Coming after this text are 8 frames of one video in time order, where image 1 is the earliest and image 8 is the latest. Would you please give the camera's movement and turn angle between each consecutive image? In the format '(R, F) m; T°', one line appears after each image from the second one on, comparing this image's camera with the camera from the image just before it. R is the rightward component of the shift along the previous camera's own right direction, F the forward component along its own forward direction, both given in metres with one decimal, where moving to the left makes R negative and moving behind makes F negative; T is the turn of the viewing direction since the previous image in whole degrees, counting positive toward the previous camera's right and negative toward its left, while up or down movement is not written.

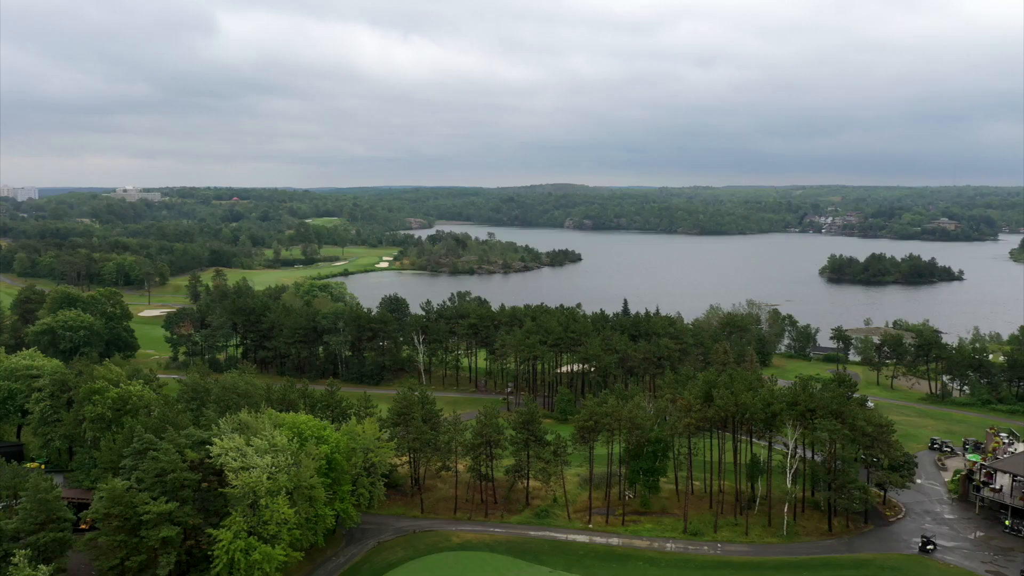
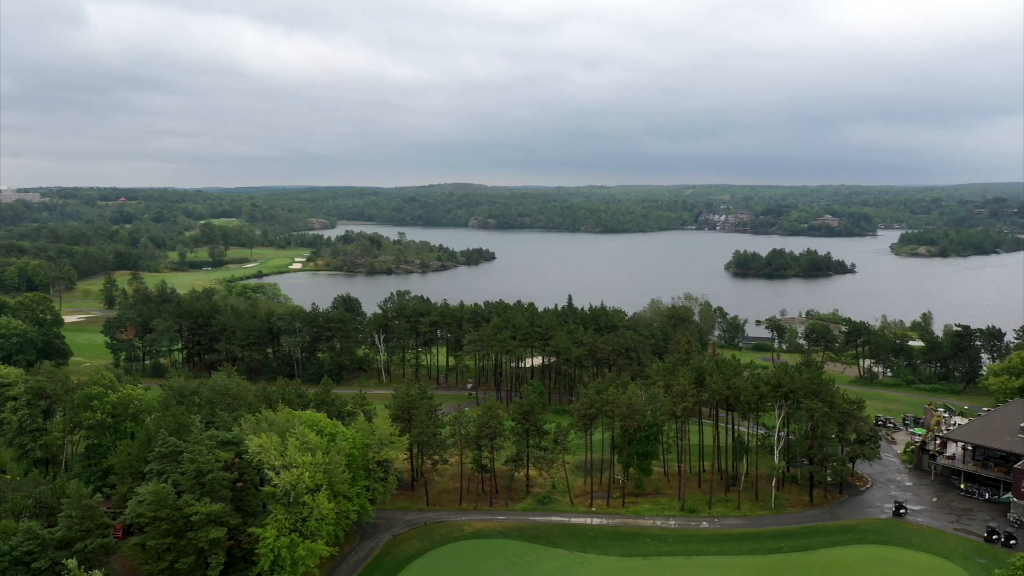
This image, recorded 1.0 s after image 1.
(-4.8, -0.9) m; +8°
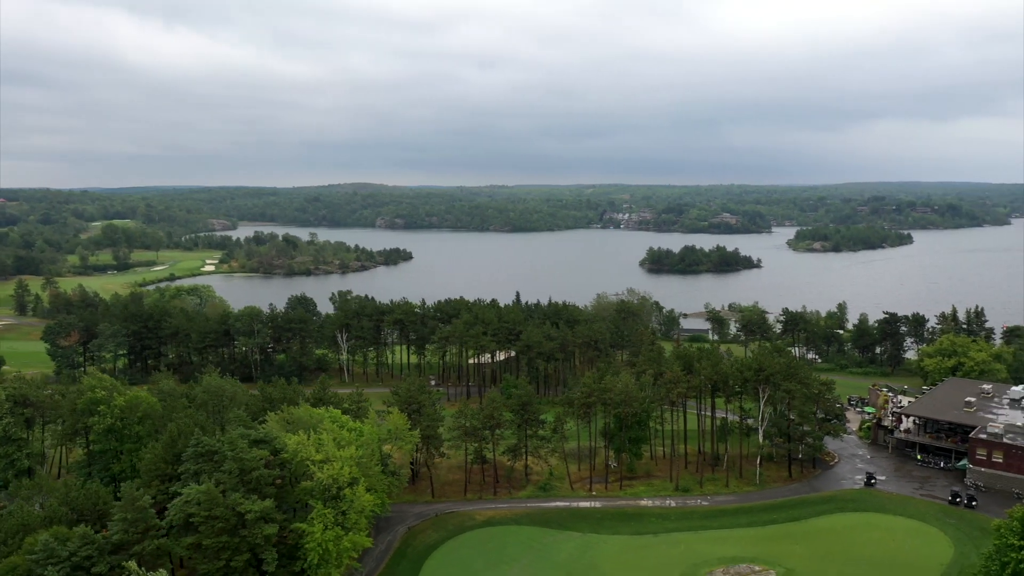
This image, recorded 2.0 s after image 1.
(-4.7, -0.9) m; +7°
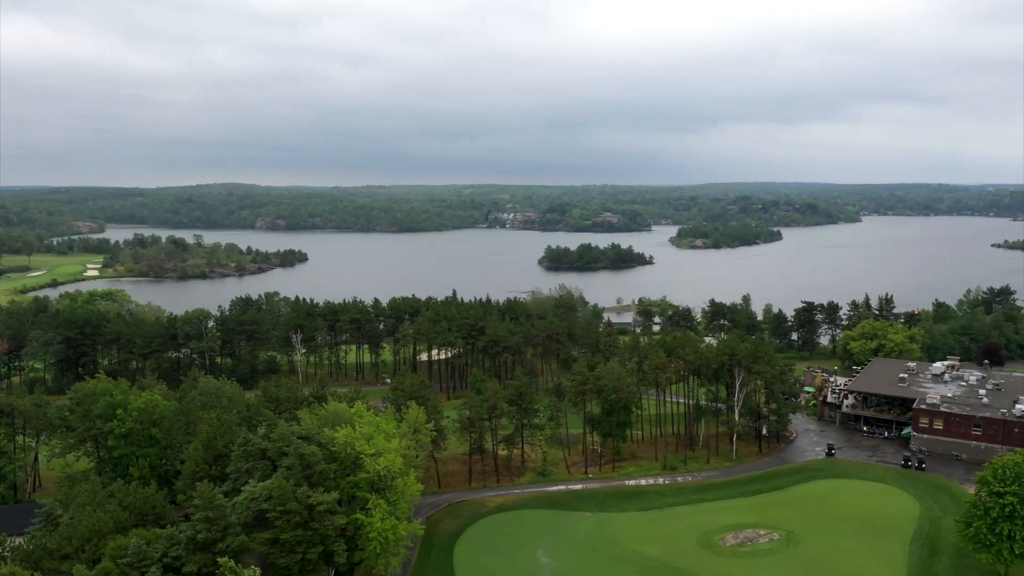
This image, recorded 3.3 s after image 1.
(-6.1, -1.1) m; +9°
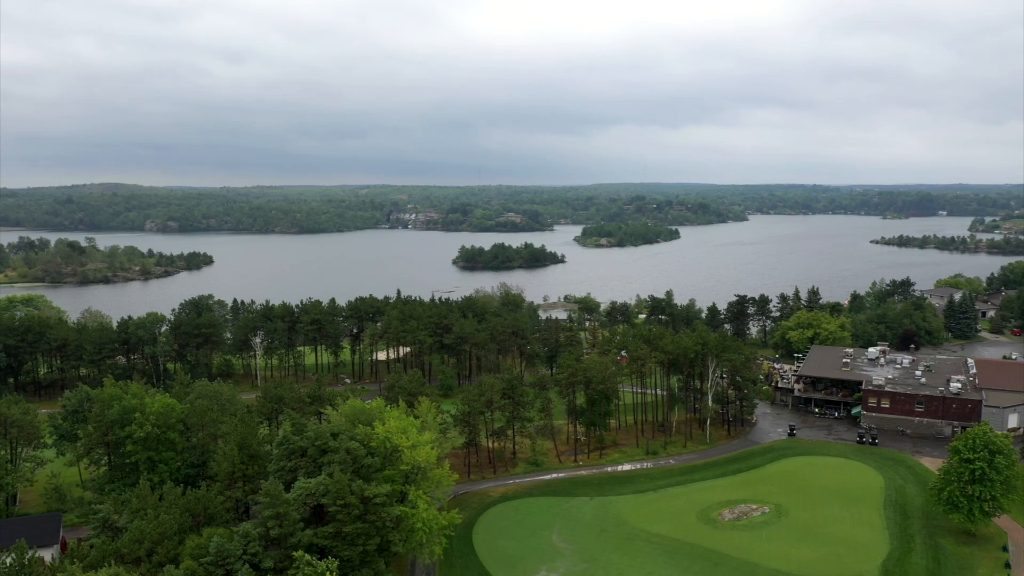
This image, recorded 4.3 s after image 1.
(-5.1, -1.0) m; +8°
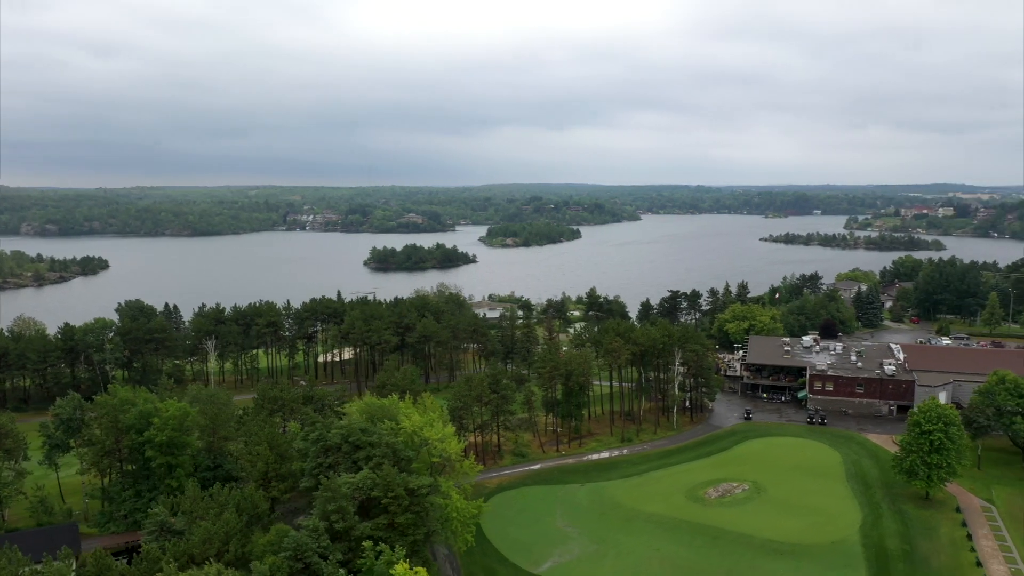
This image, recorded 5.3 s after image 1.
(-5.0, -1.0) m; +8°
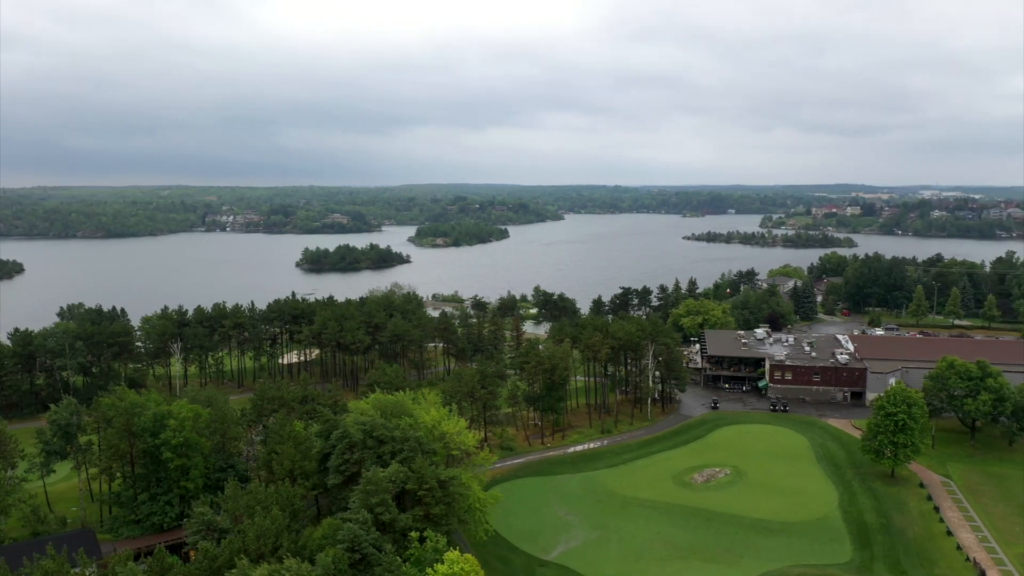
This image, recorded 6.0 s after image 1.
(-3.7, -0.8) m; +6°
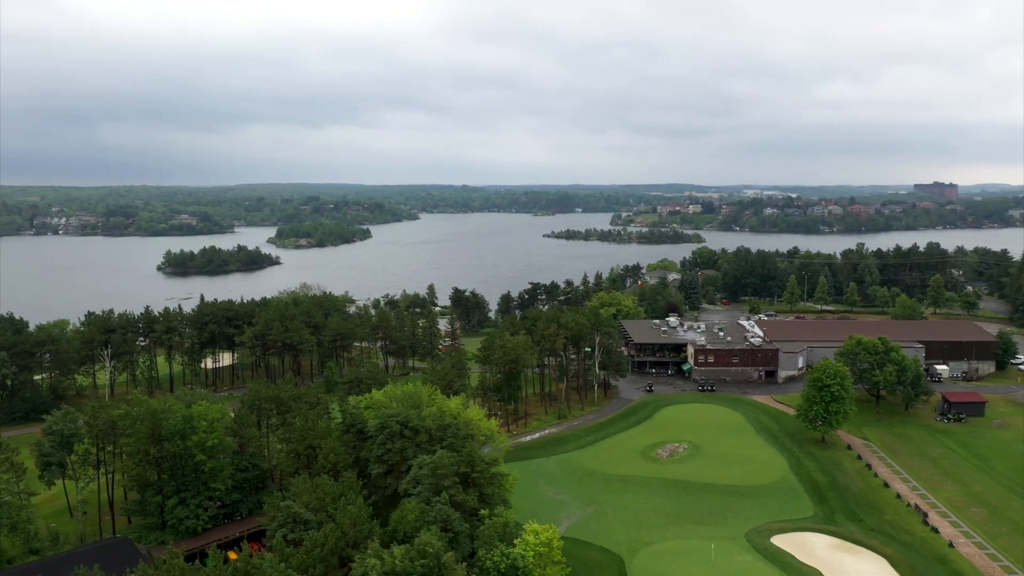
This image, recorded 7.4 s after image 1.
(-7.0, -1.2) m; +11°
